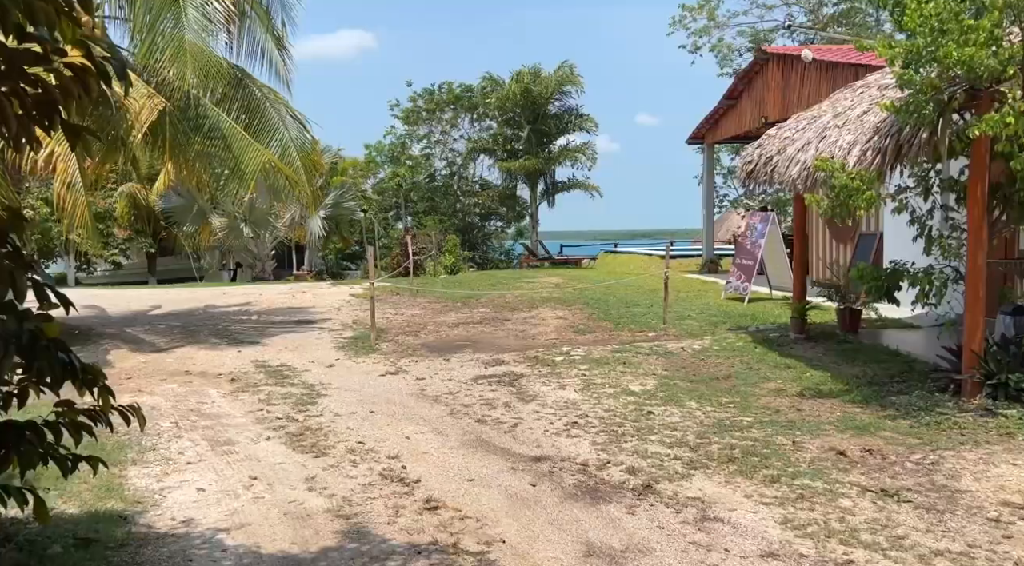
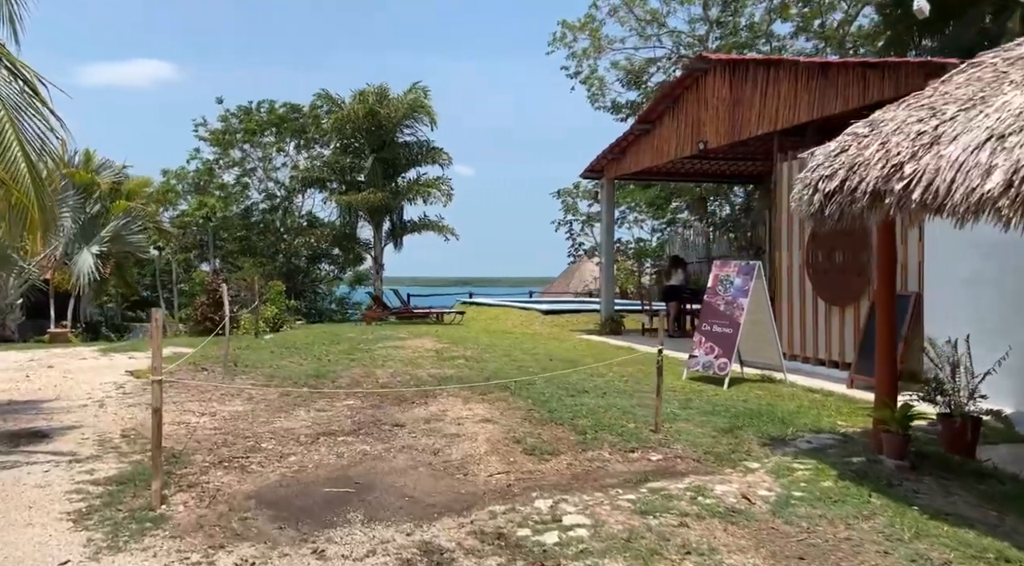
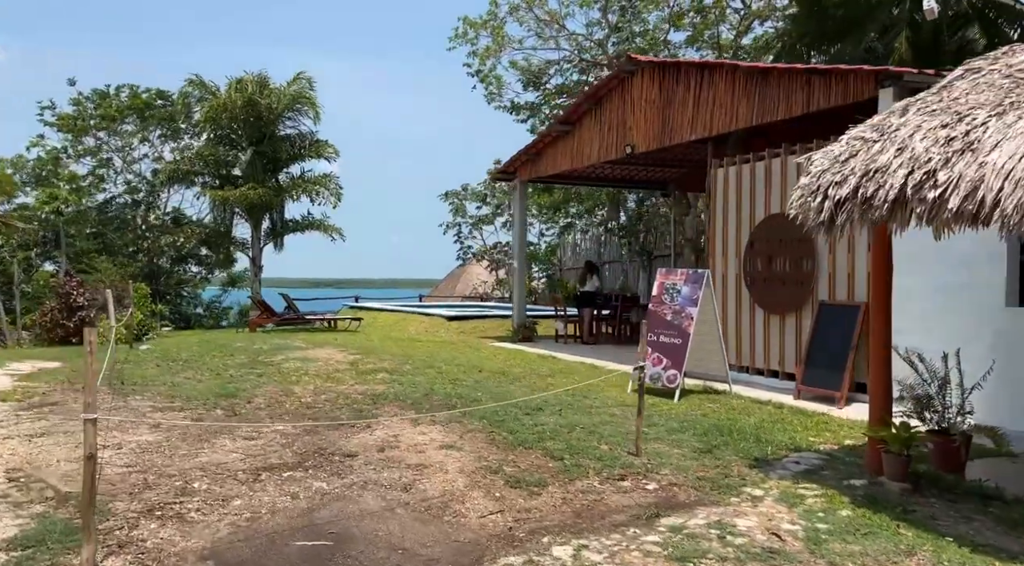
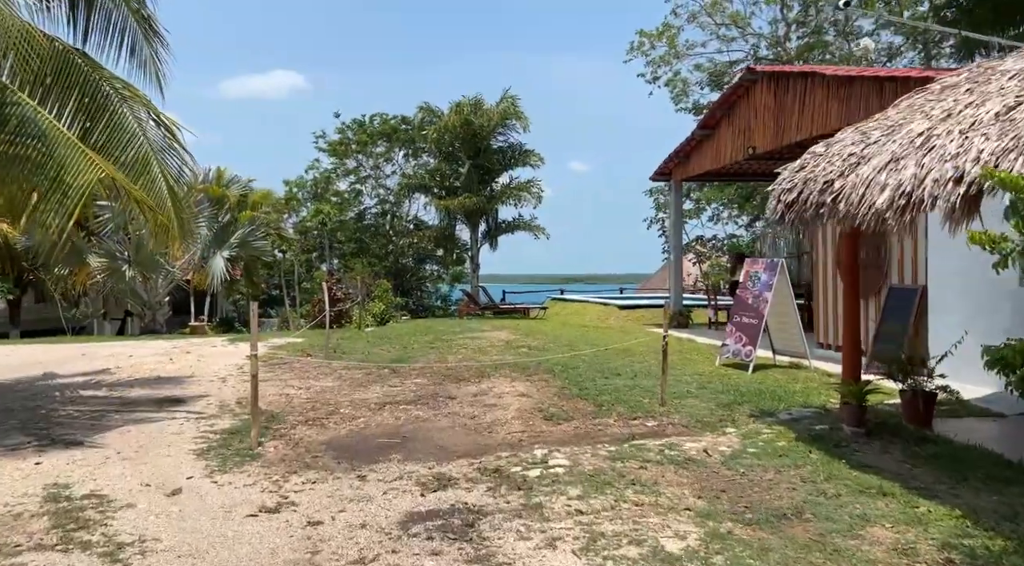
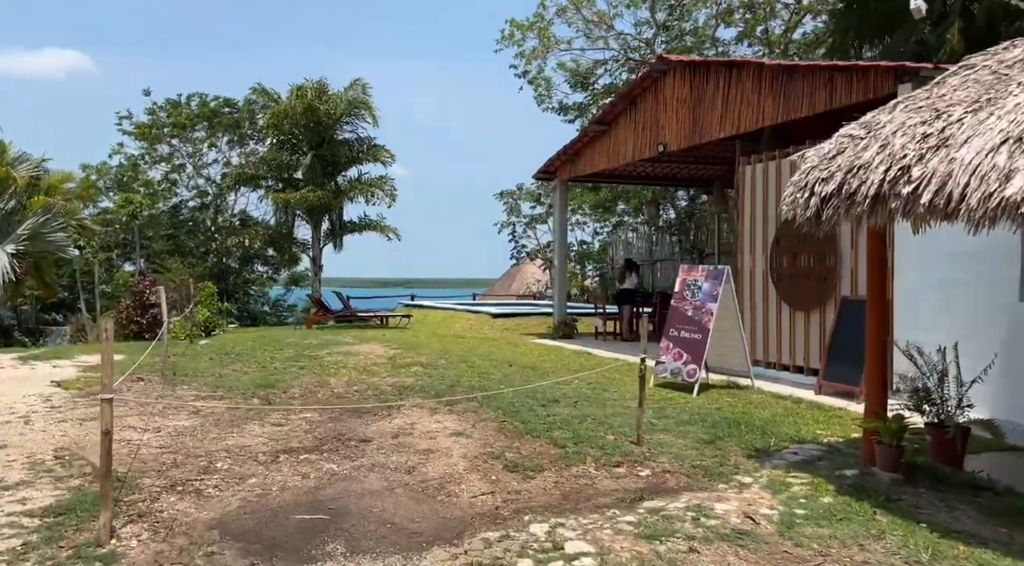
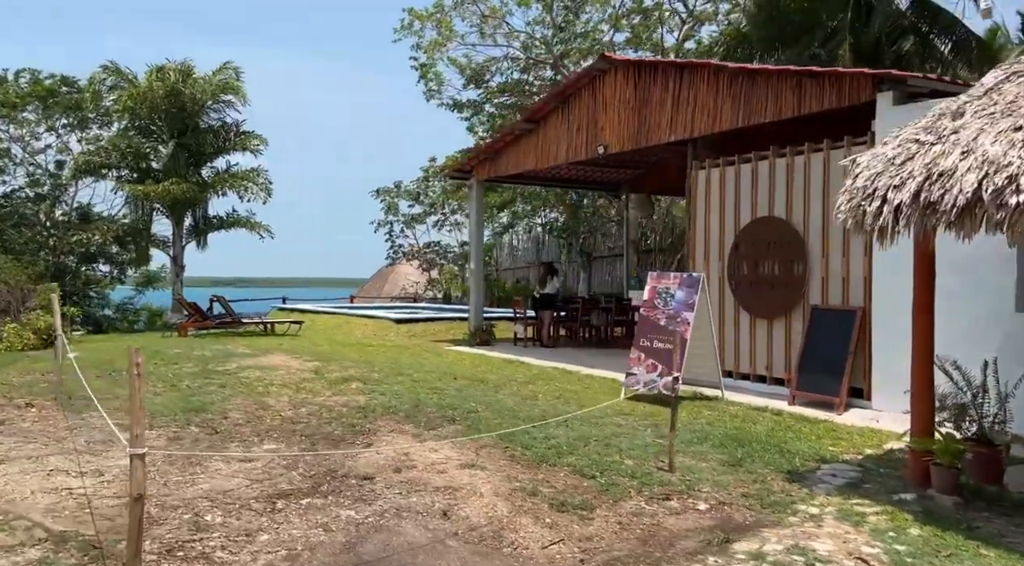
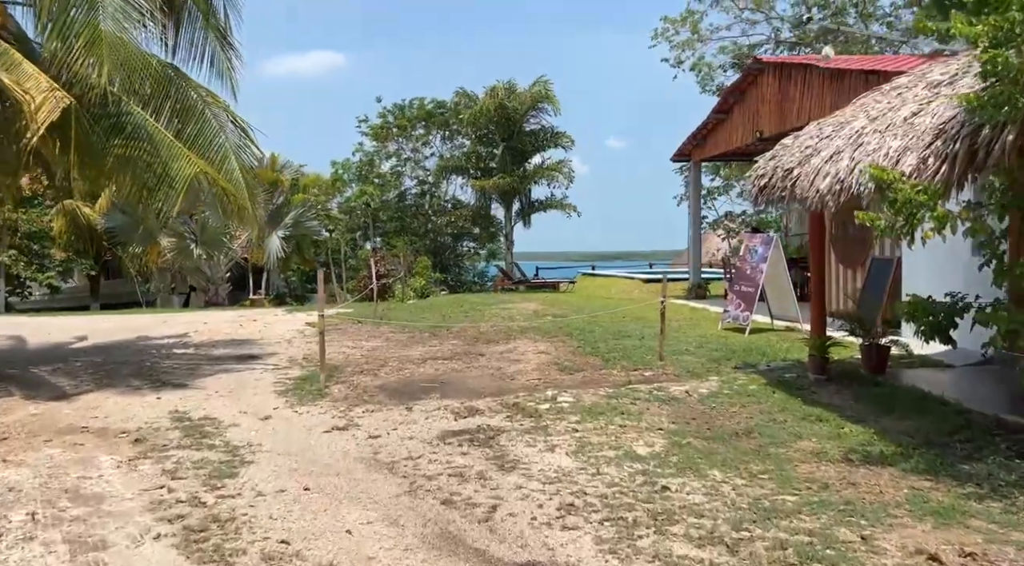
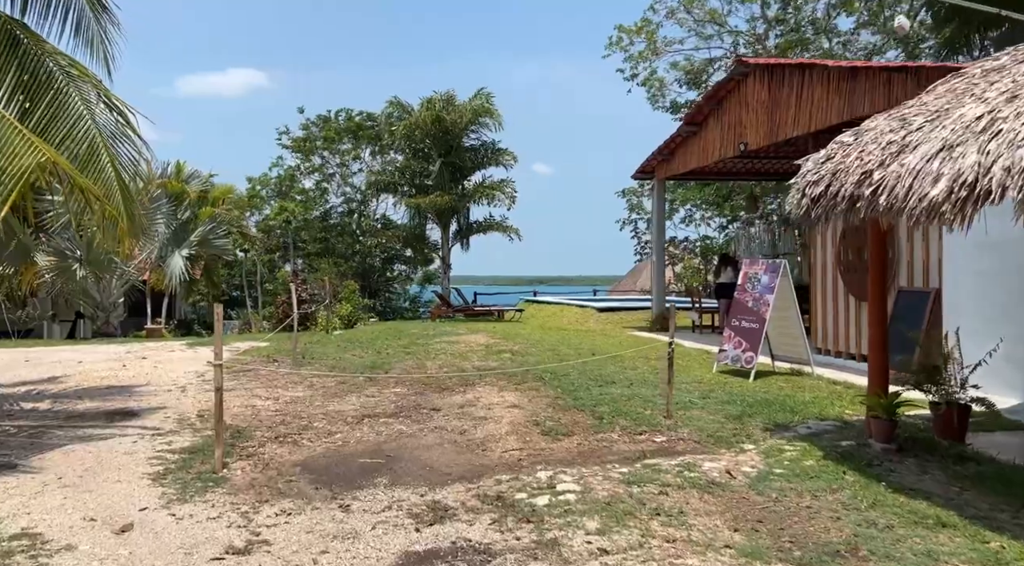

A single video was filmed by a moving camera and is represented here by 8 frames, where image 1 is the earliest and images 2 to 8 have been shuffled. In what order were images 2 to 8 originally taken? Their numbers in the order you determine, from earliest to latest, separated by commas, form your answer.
7, 4, 8, 2, 5, 3, 6
